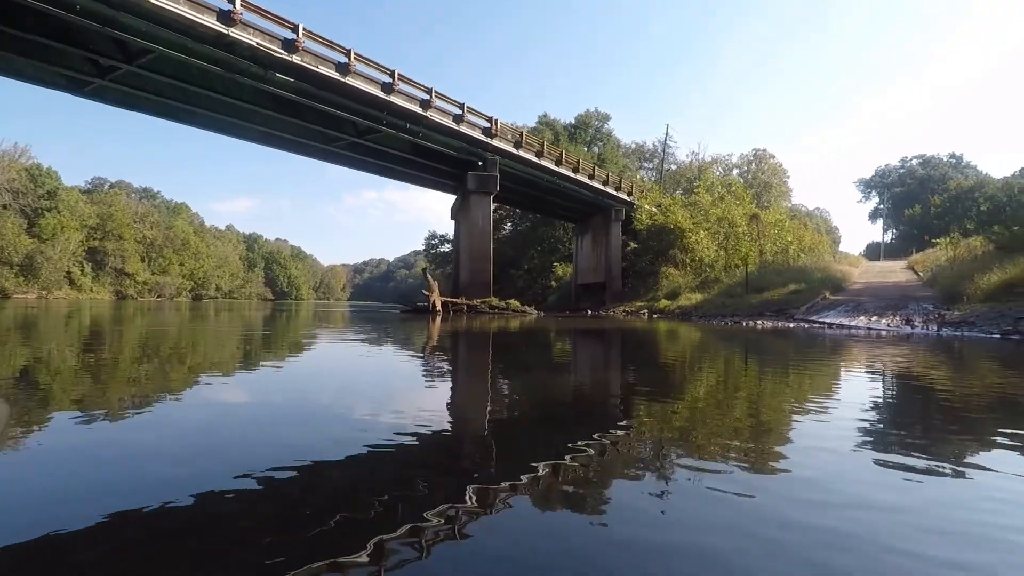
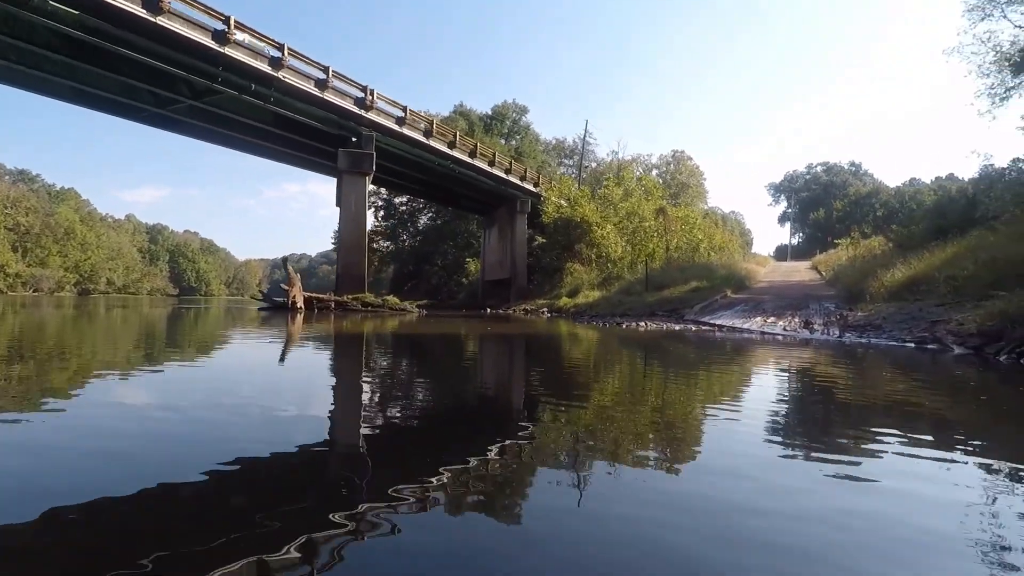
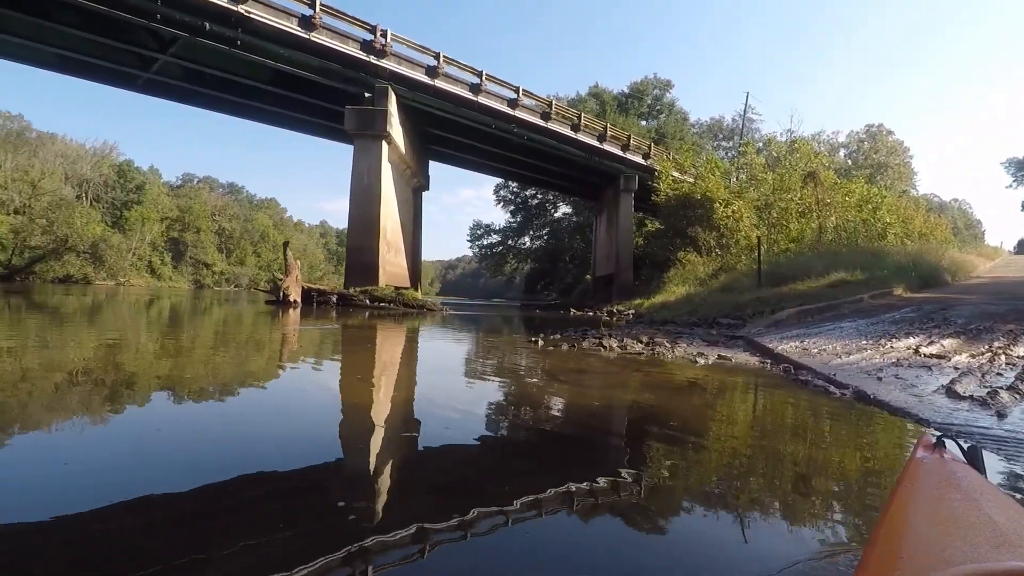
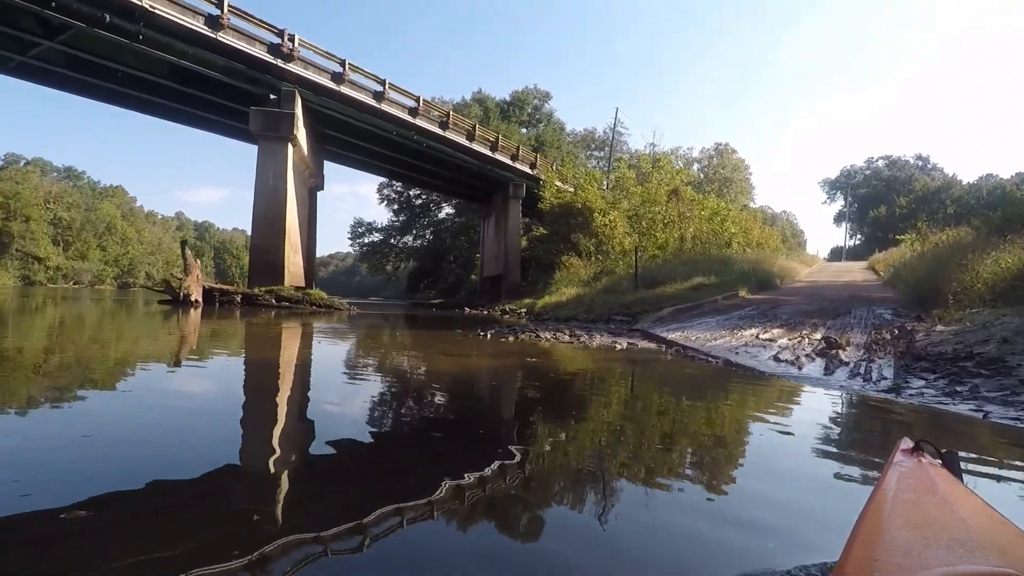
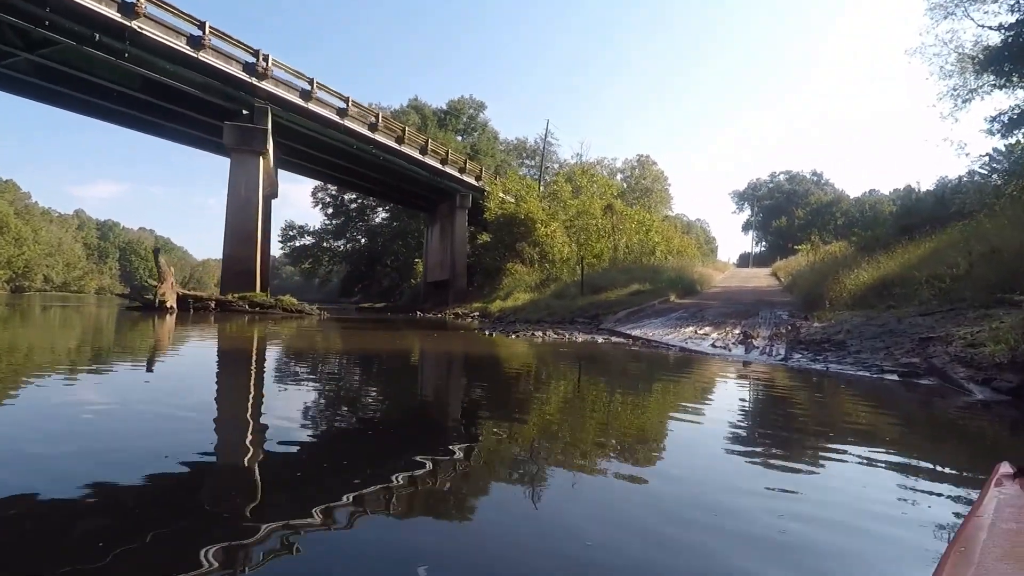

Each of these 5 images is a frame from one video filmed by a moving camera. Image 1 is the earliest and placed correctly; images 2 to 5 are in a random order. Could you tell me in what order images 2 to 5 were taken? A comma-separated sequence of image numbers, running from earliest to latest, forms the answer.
2, 5, 4, 3
